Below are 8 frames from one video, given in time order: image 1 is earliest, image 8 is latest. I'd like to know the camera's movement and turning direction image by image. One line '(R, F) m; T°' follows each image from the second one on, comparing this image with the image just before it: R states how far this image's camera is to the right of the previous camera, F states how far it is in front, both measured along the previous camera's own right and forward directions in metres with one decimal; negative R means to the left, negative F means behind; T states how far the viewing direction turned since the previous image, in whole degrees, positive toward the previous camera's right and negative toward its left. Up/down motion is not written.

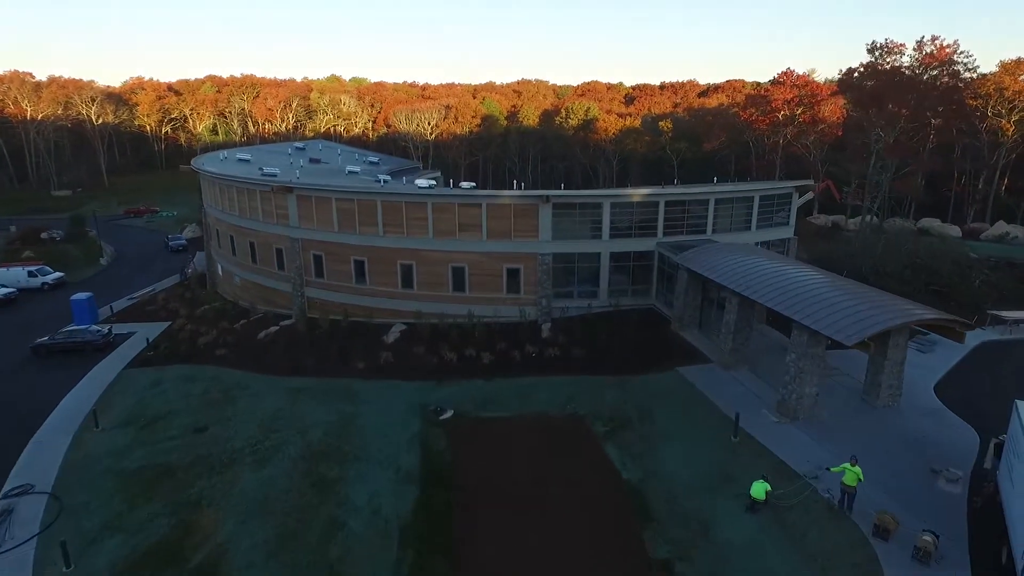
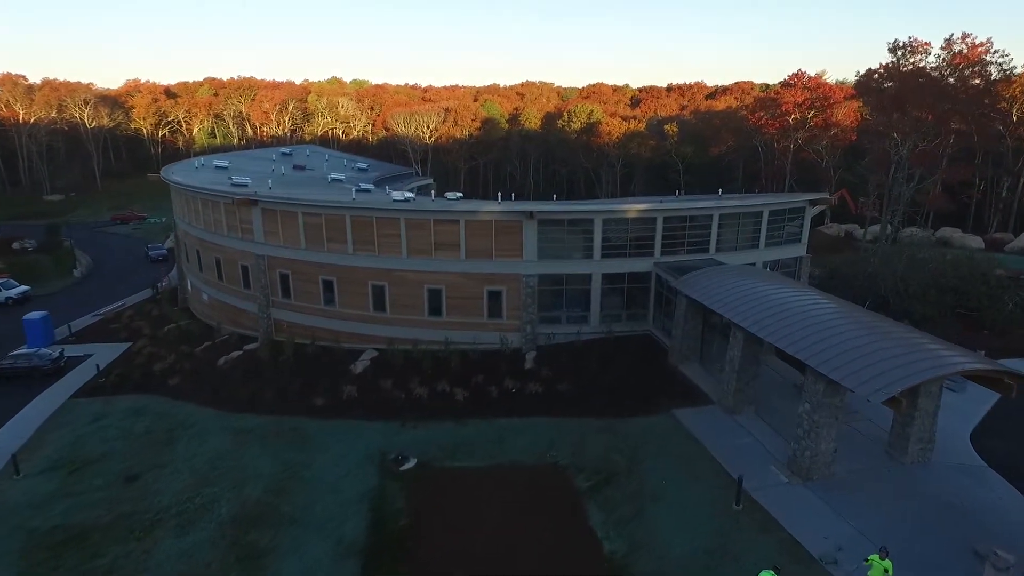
(+1.0, +2.4) m; -1°
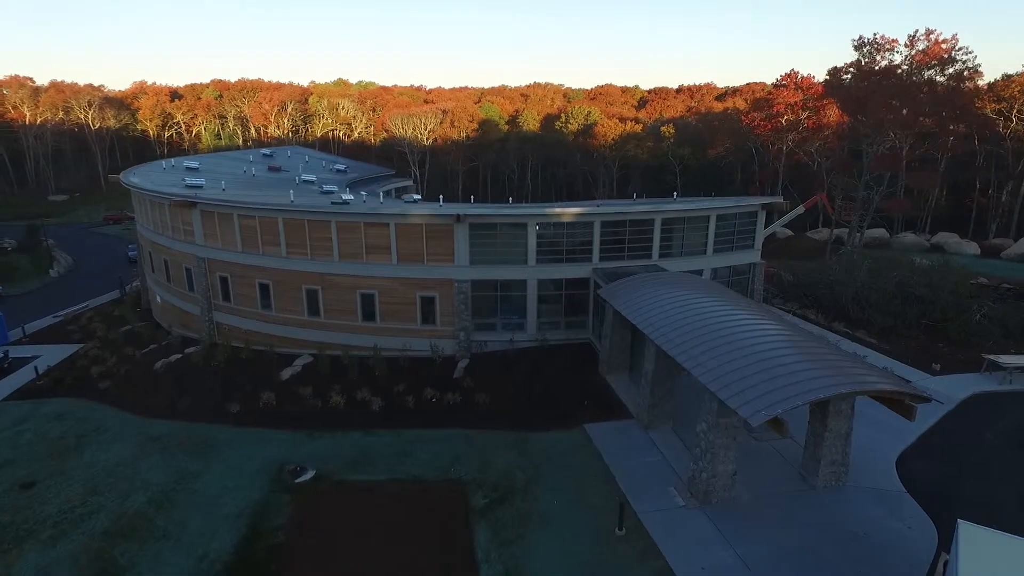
(+3.1, +0.8) m; -2°
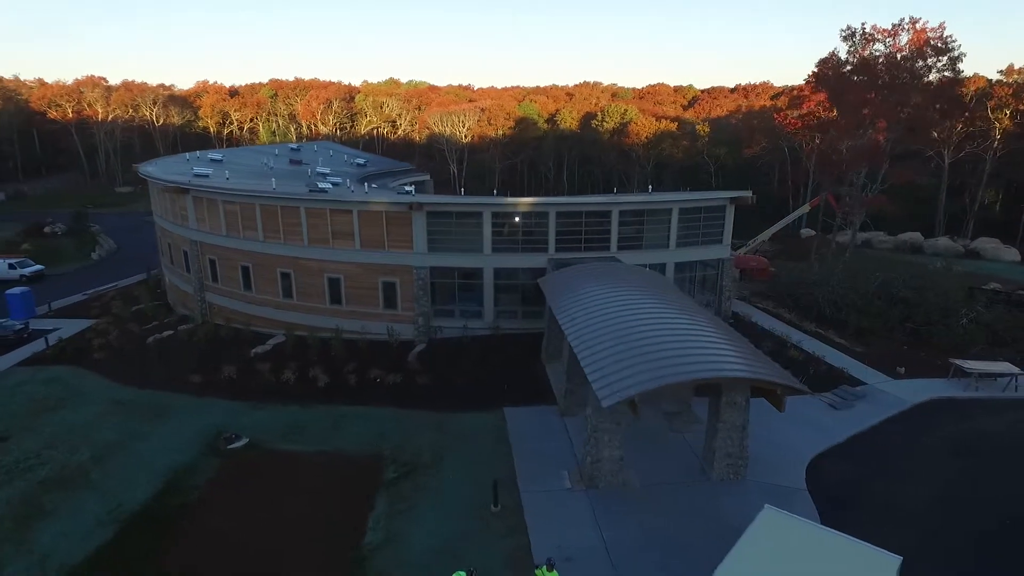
(+3.7, -0.2) m; -6°
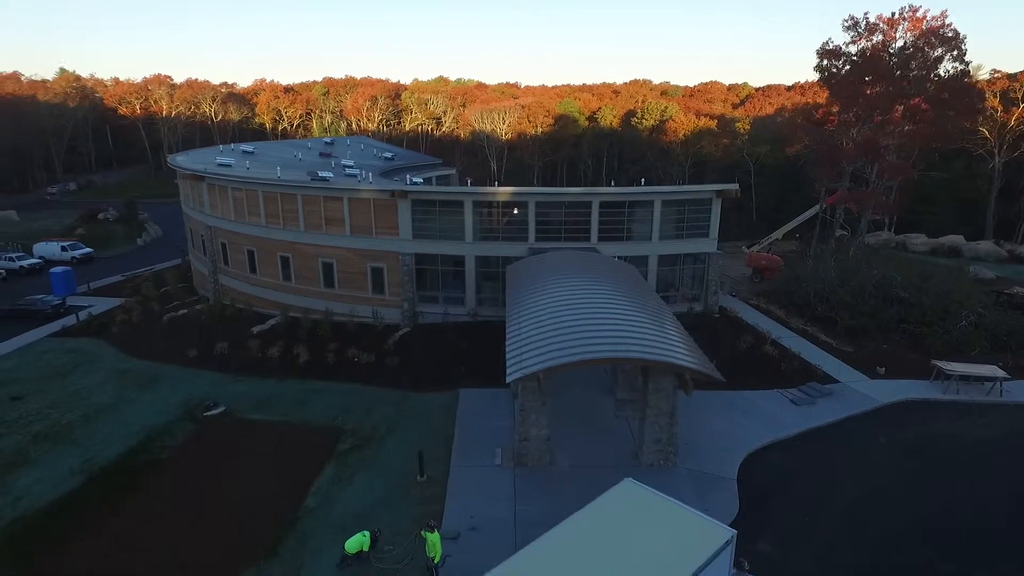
(+2.8, -0.3) m; -5°
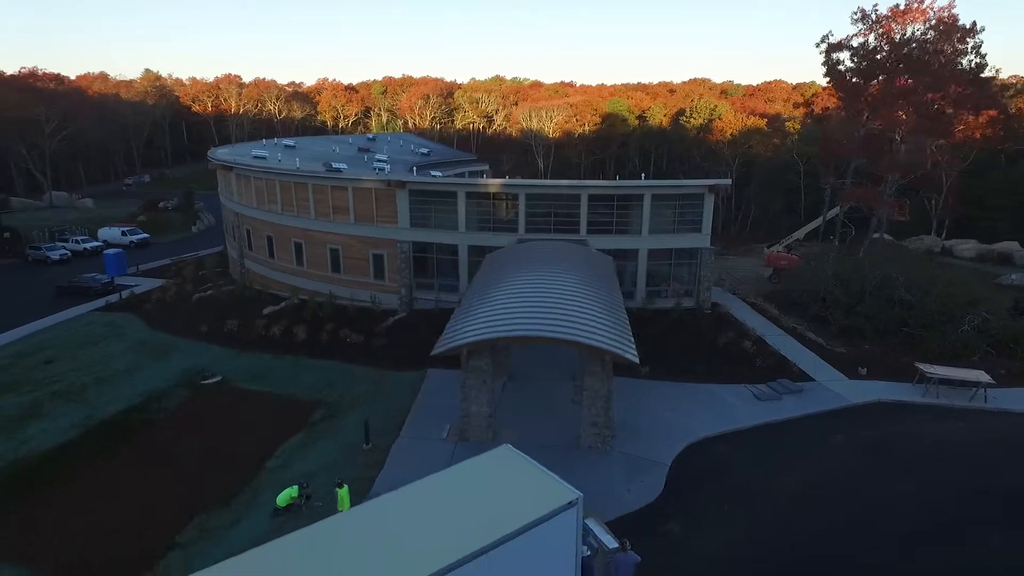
(+2.7, -0.5) m; -6°
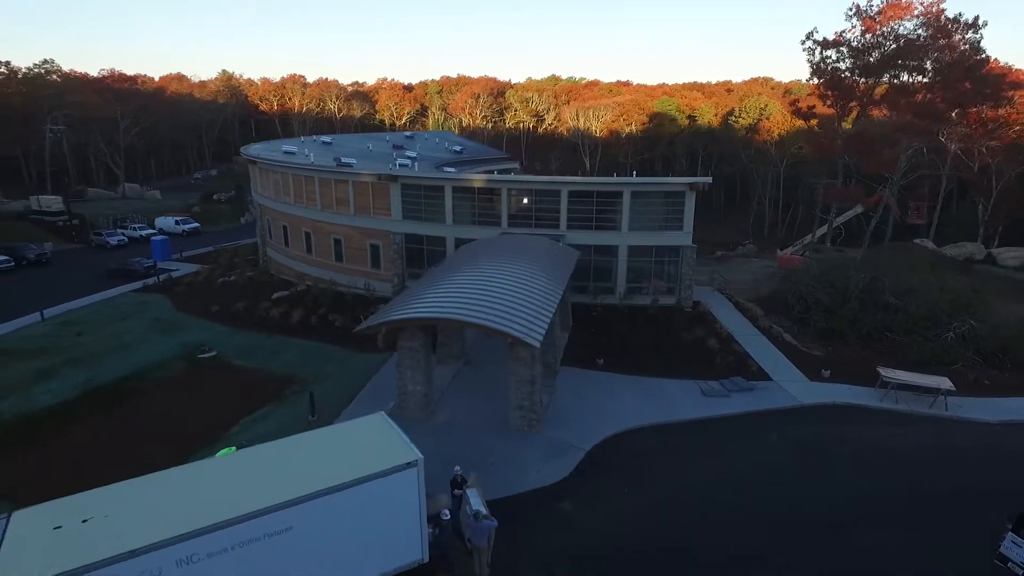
(+3.2, -0.6) m; -6°
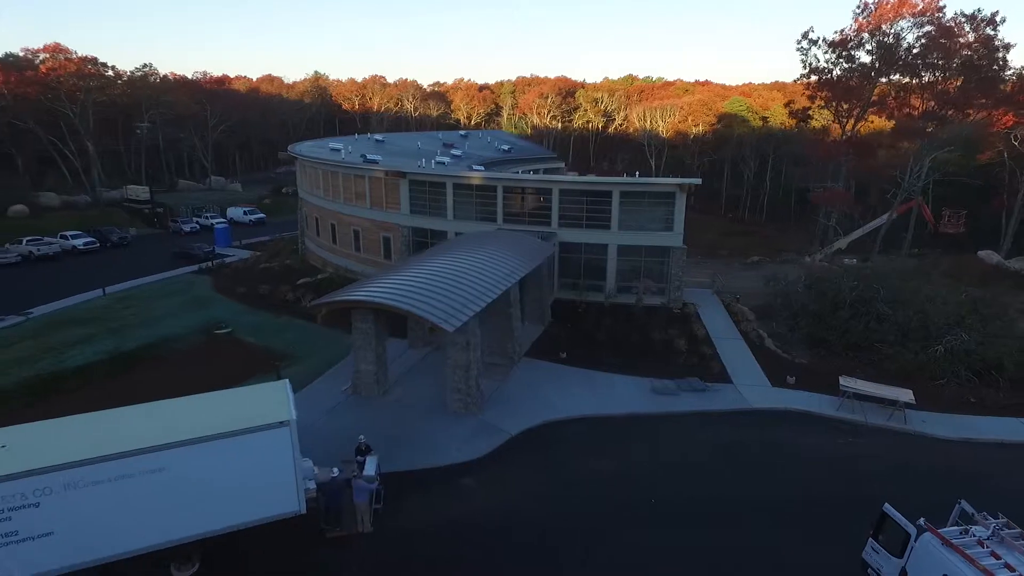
(+3.6, -0.6) m; -8°
